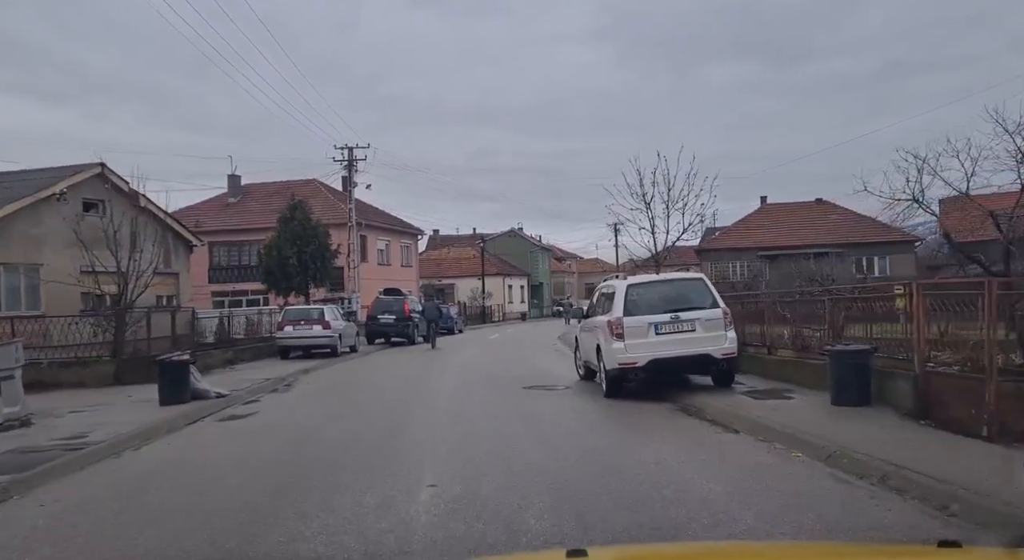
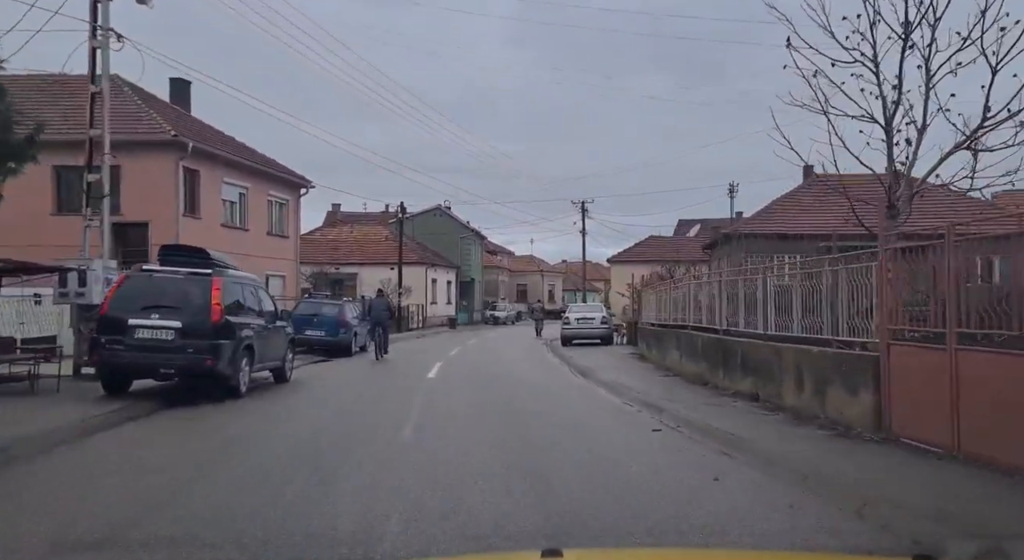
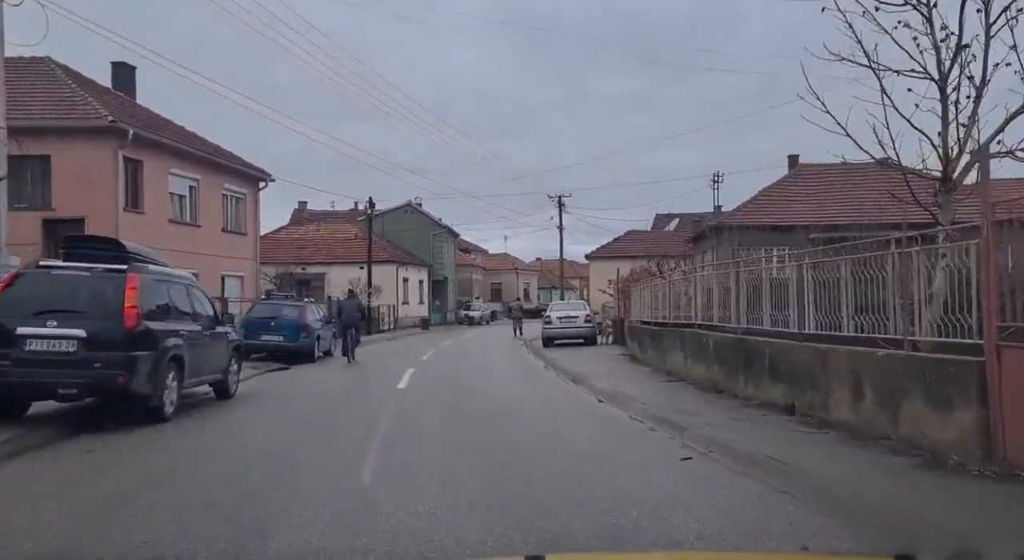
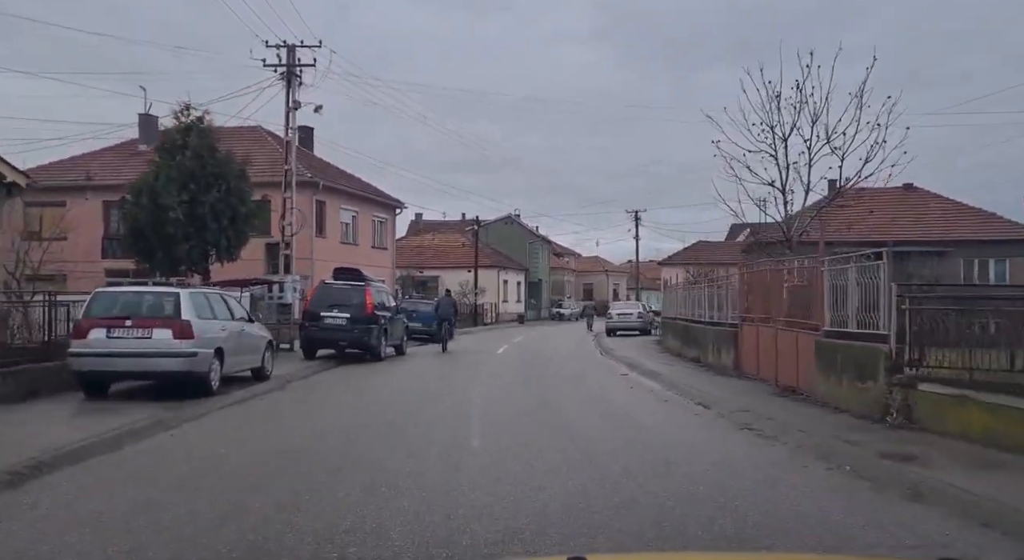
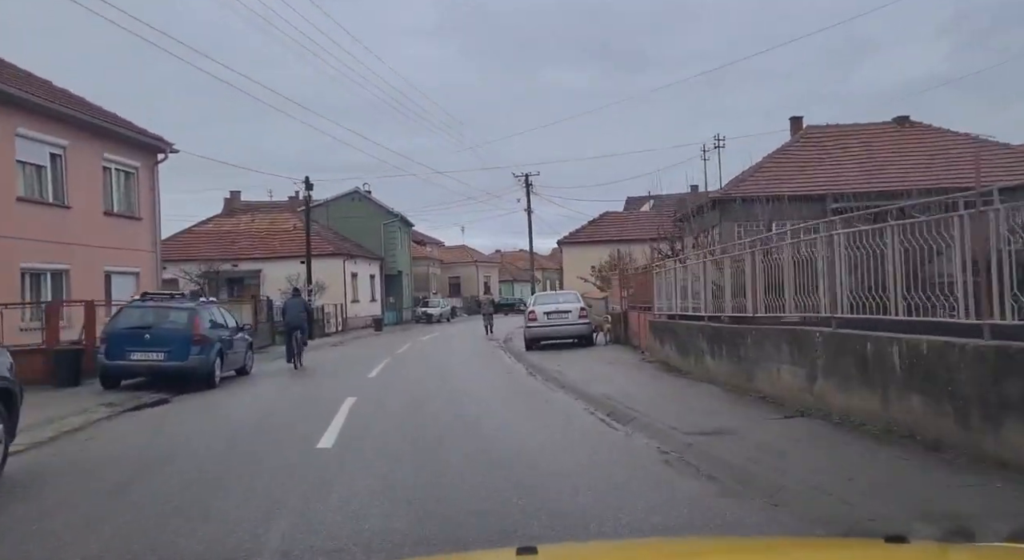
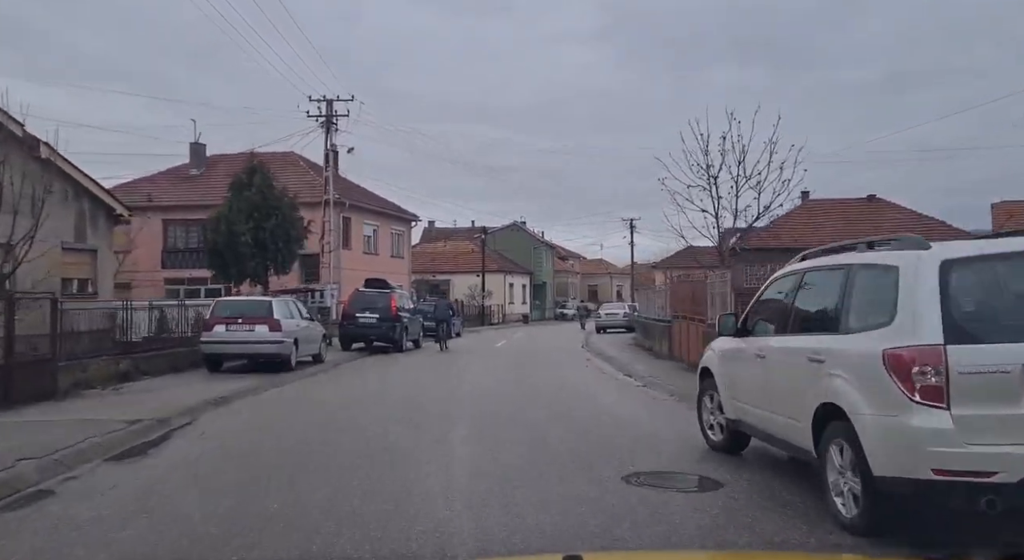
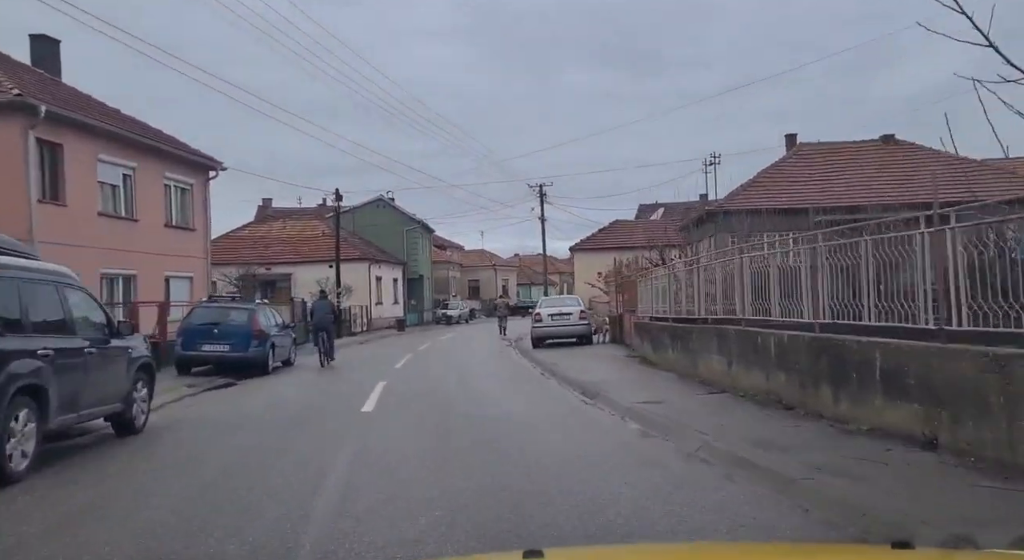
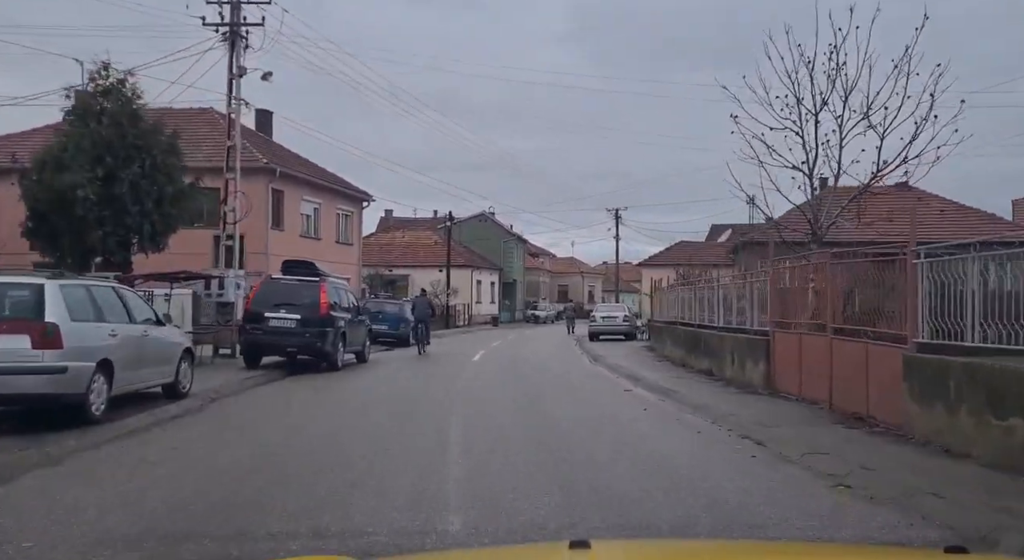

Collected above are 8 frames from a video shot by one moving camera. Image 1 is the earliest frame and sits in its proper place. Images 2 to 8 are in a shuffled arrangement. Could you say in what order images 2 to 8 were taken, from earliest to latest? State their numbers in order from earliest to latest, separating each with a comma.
6, 4, 8, 2, 3, 7, 5
